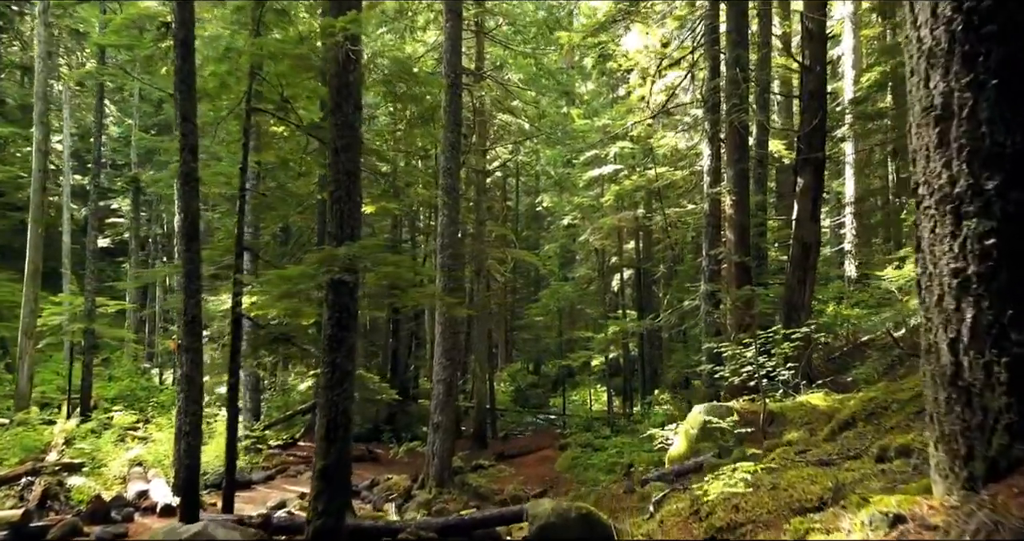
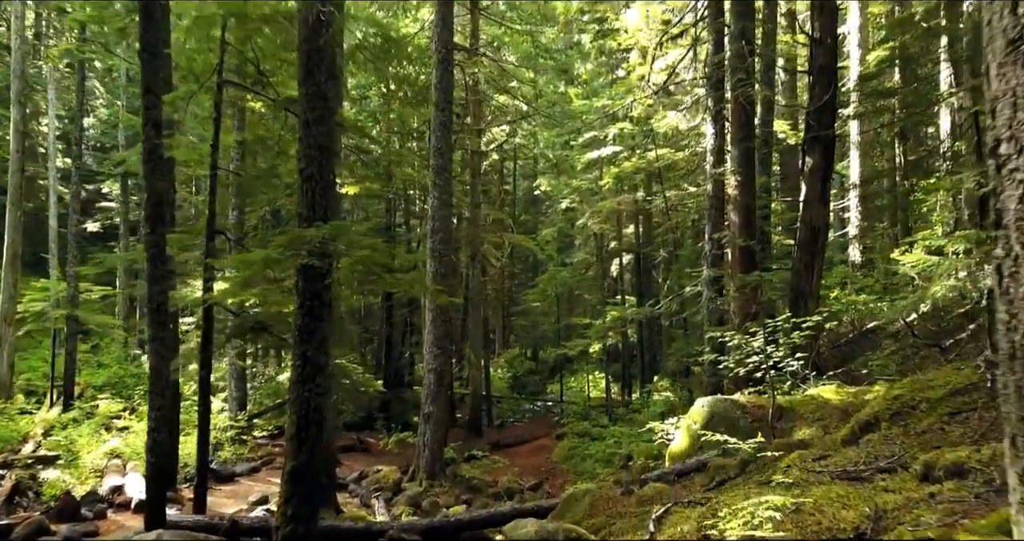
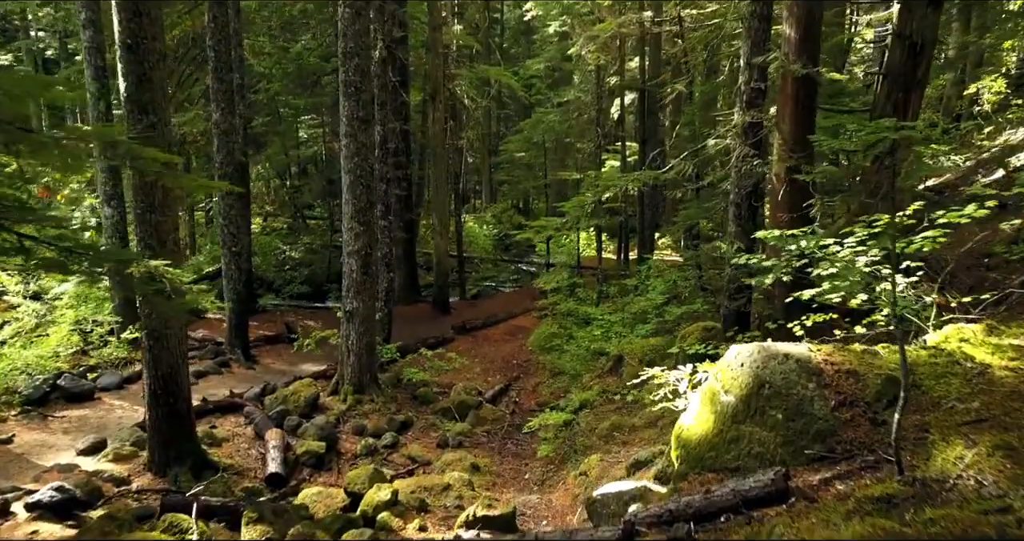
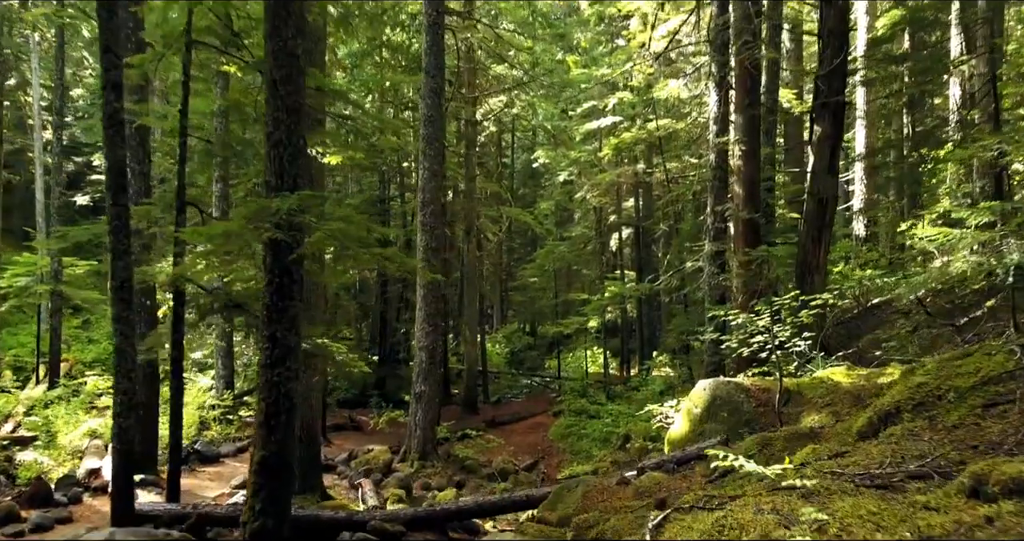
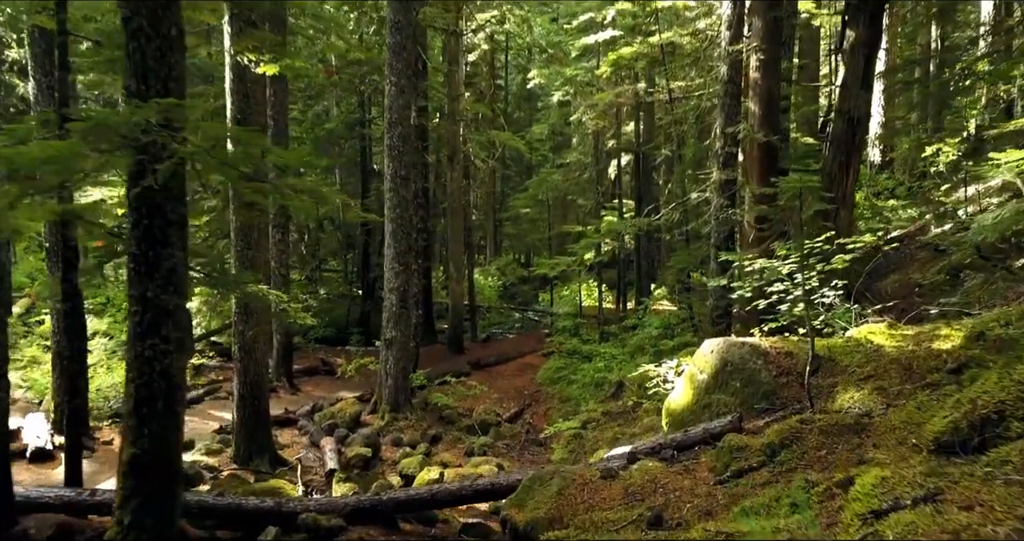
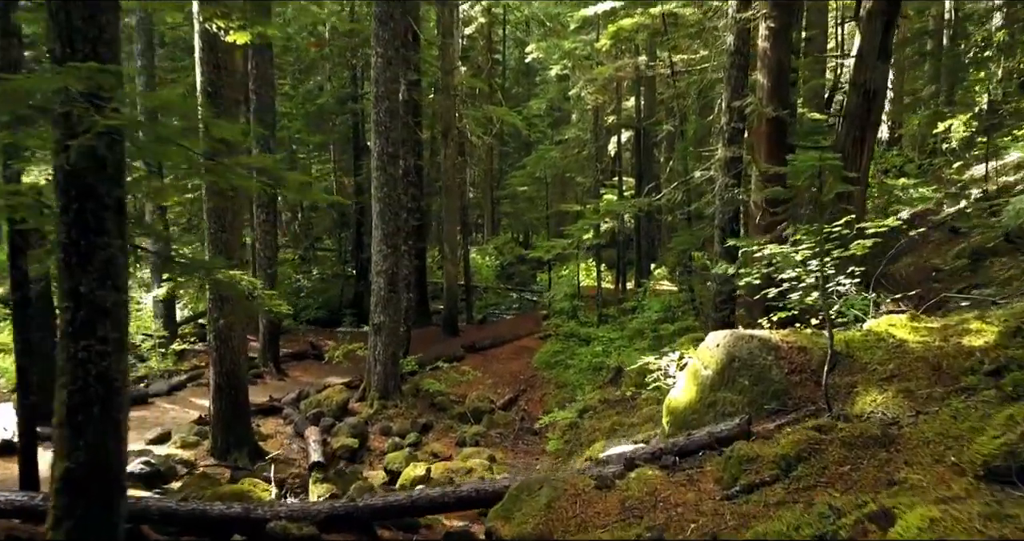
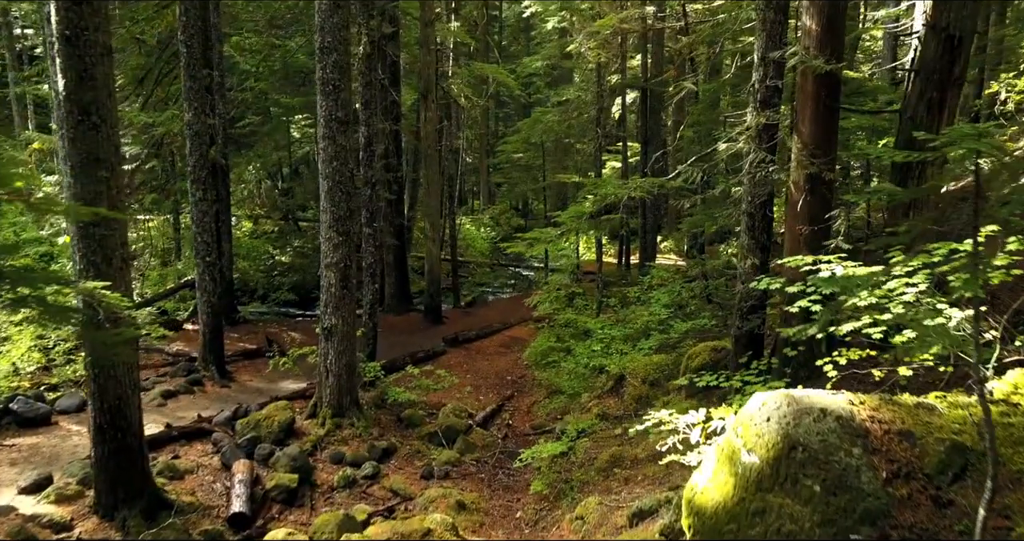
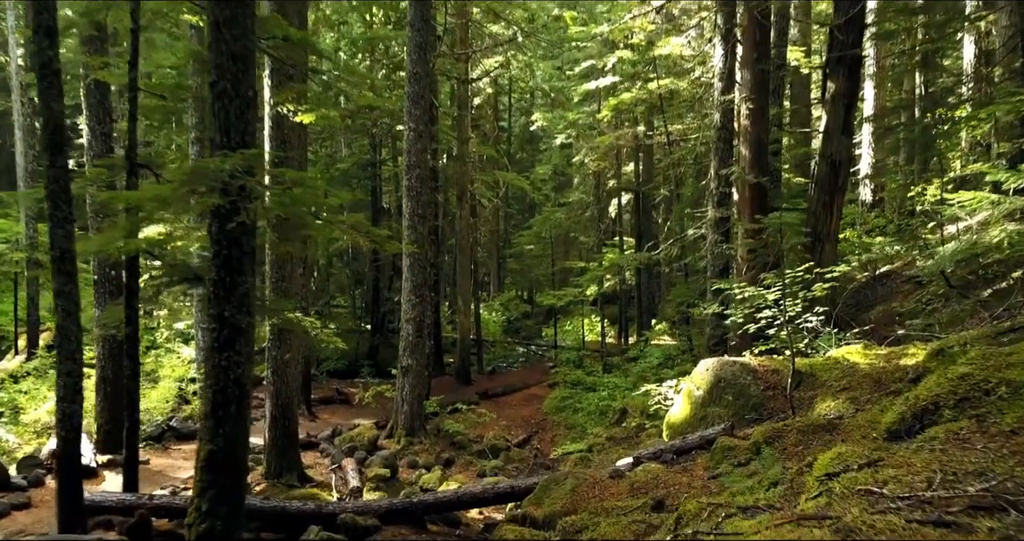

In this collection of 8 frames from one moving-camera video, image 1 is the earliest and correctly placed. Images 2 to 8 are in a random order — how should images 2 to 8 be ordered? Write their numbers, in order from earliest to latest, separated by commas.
2, 4, 8, 5, 6, 3, 7
